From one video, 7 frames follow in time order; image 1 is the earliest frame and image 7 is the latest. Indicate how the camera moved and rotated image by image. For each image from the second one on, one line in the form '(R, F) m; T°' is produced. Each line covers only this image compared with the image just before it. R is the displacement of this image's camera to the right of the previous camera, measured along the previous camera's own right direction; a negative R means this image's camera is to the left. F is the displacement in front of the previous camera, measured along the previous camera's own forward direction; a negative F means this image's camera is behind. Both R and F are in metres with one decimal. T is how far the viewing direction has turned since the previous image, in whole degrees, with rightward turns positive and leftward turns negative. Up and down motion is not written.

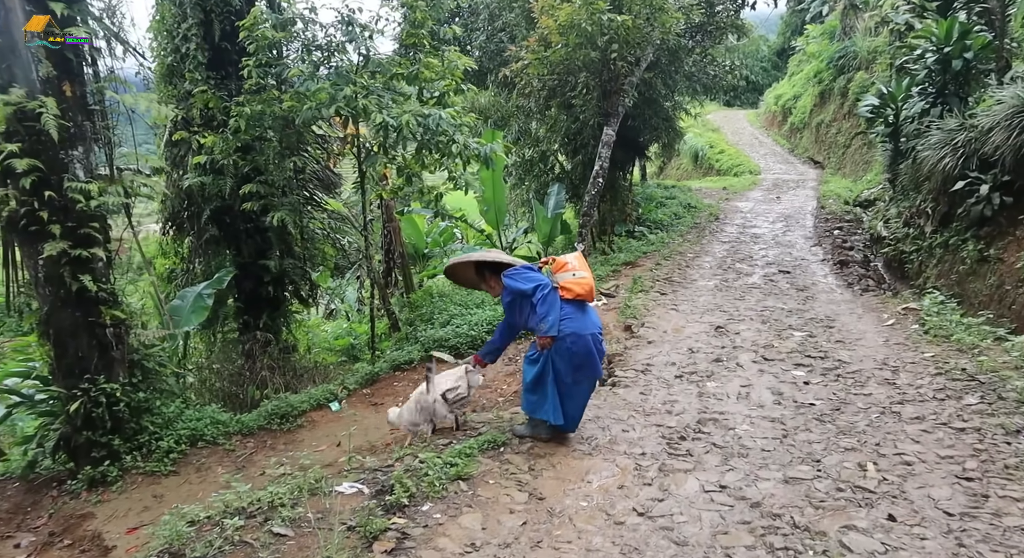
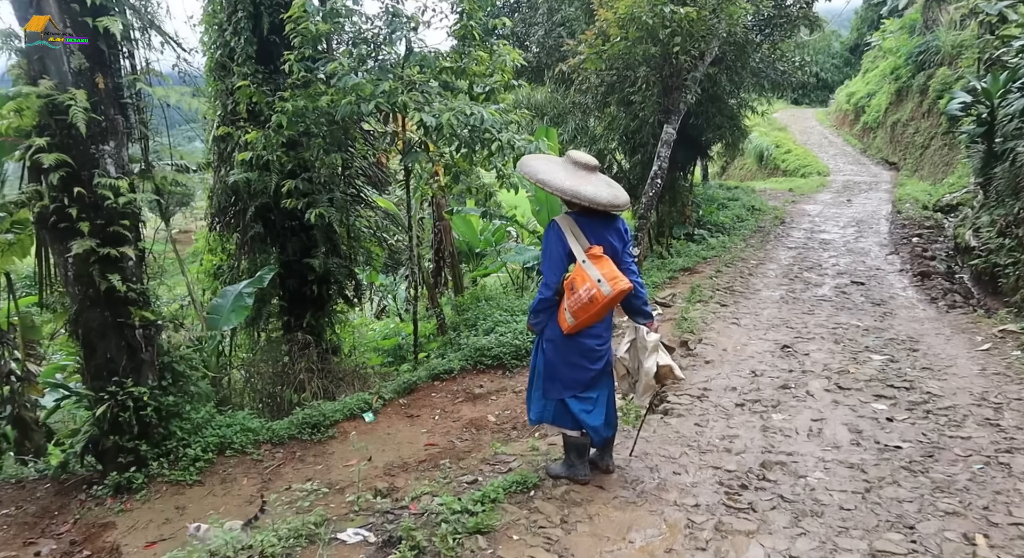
(+0.1, +0.4) m; -5°
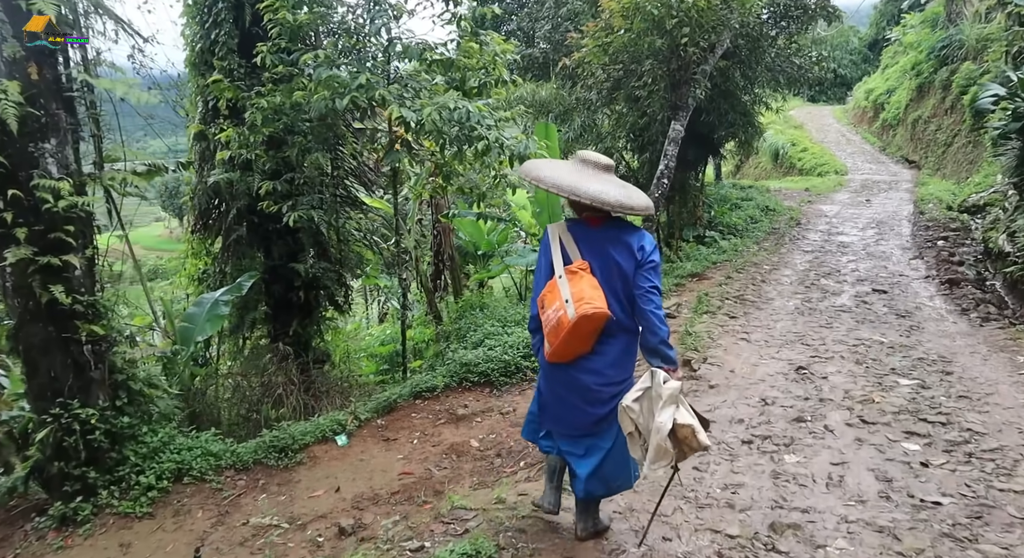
(+0.2, +0.5) m; -1°
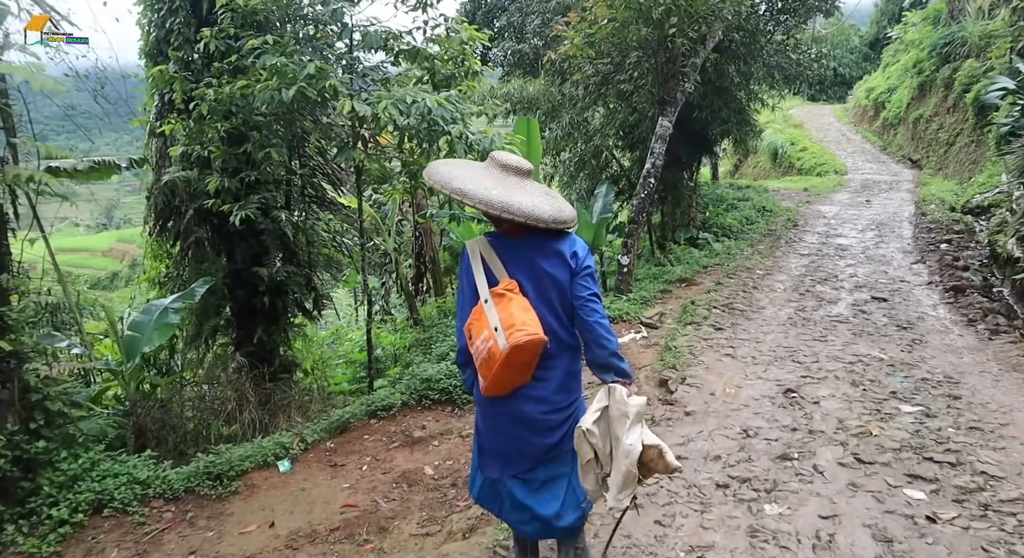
(+0.2, +0.4) m; 0°
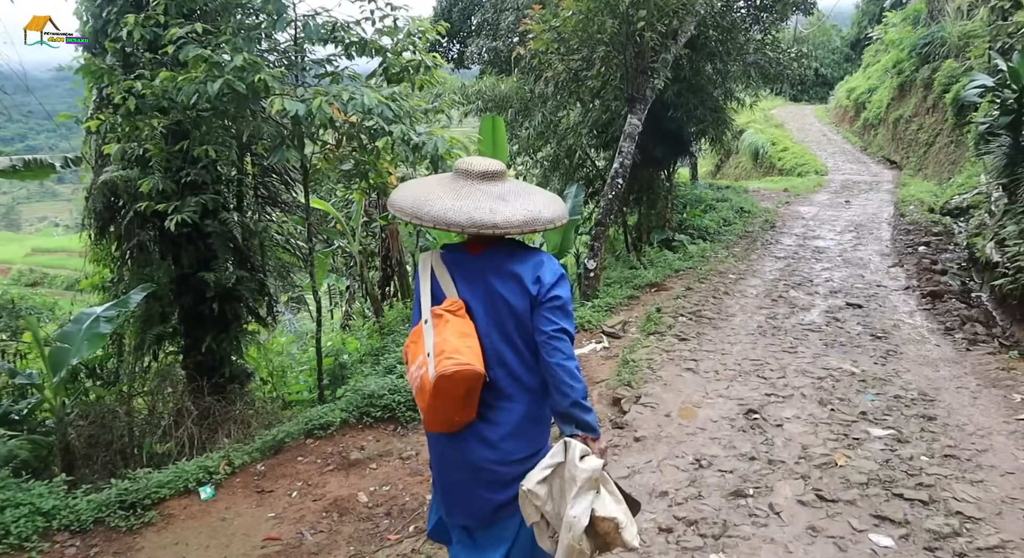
(+0.2, +0.3) m; +1°
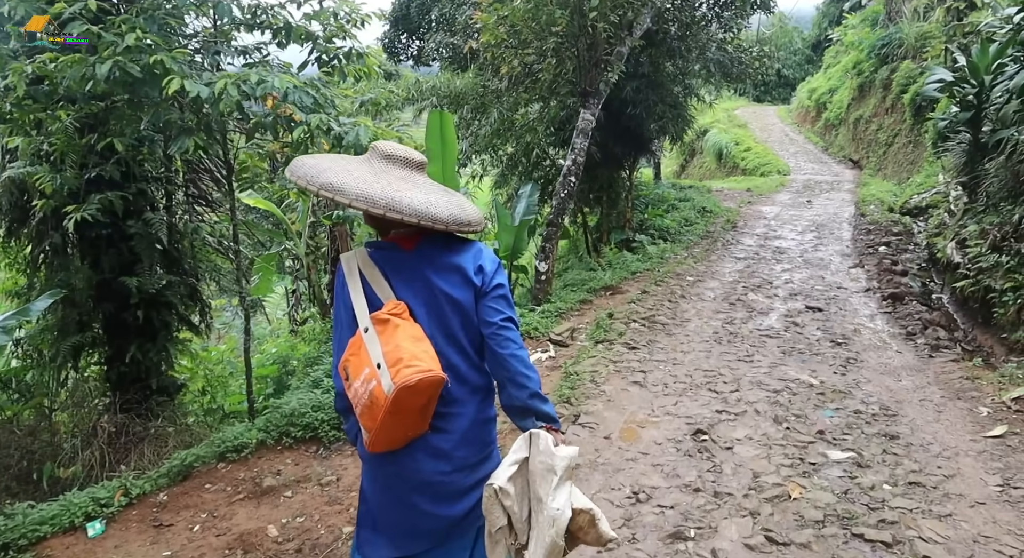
(+0.2, +0.3) m; +2°
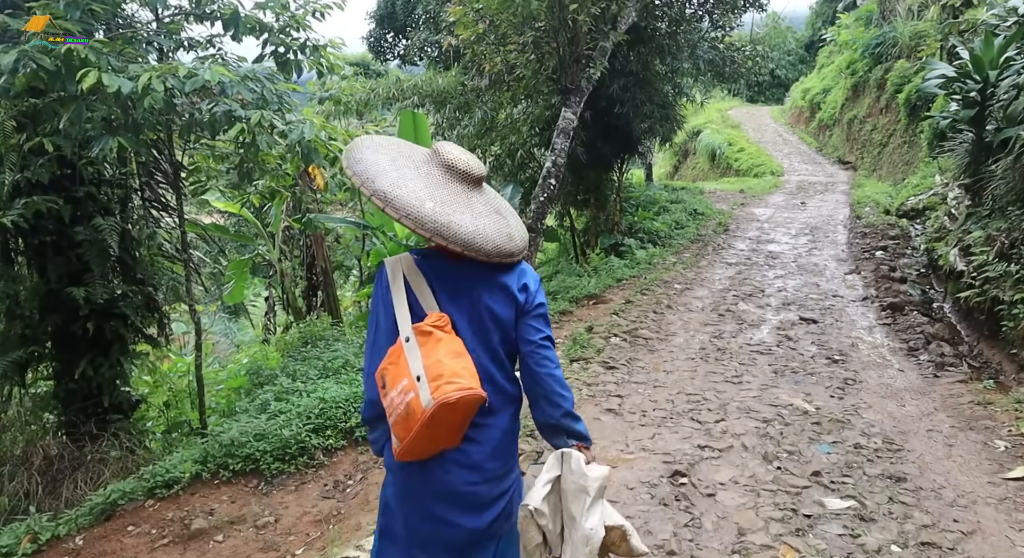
(+0.2, +0.4) m; 0°
